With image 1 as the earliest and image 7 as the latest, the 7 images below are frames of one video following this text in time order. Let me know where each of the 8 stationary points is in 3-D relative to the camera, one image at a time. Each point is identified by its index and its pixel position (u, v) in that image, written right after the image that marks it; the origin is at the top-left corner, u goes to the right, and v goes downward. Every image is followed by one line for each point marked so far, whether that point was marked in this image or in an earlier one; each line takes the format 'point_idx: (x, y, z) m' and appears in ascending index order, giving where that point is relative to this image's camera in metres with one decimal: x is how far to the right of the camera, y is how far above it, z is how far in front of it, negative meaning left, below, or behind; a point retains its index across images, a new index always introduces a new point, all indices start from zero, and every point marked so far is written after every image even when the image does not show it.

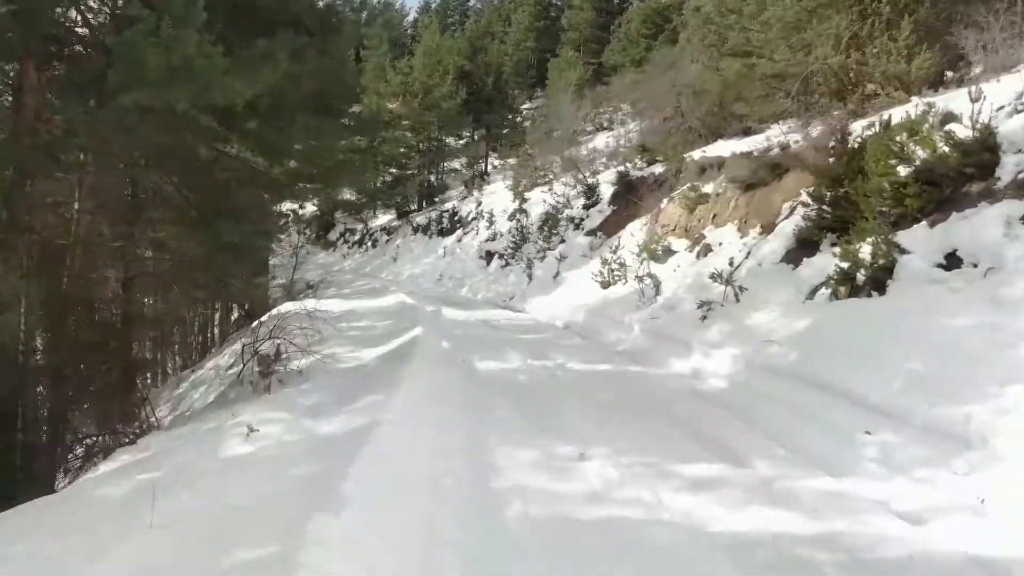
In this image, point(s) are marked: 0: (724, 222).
0: (+2.8, +0.9, +10.7) m
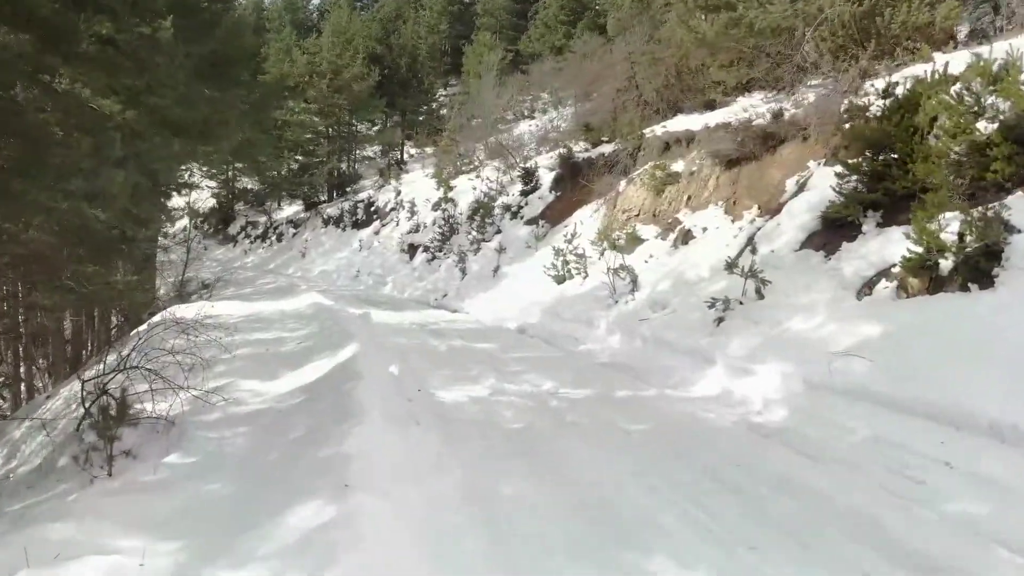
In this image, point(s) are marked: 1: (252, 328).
0: (+2.2, +1.0, +9.1) m
1: (-2.6, -0.4, +7.8) m
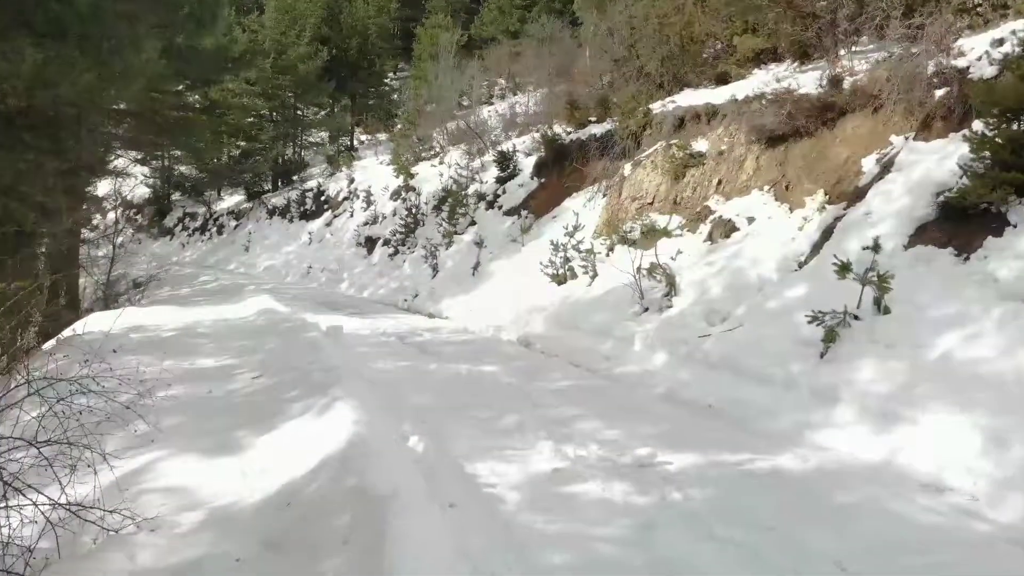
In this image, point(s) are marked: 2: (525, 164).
0: (+2.2, +0.9, +7.6) m
1: (-2.5, -0.4, +6.0) m
2: (+0.2, +2.1, +13.4) m
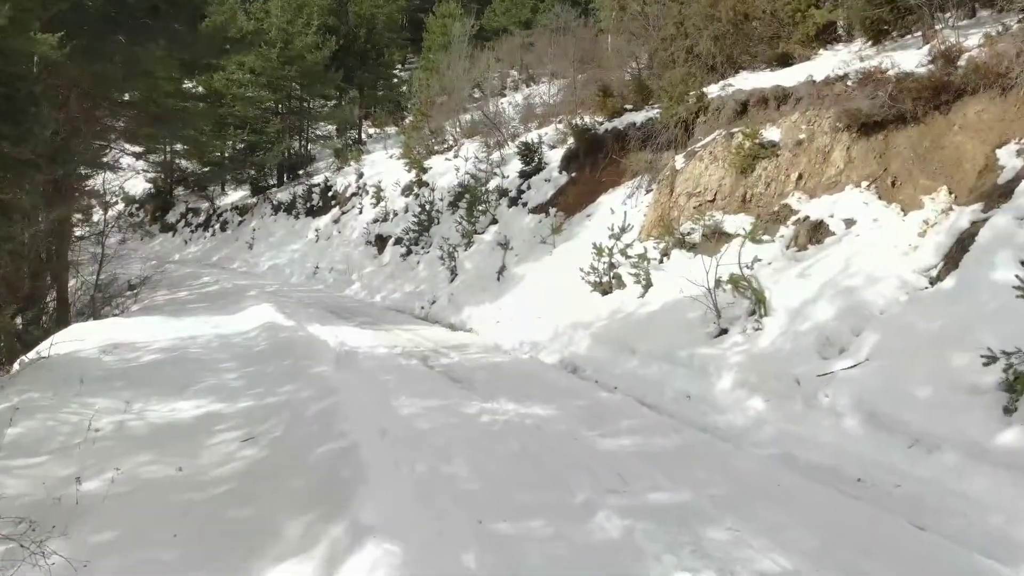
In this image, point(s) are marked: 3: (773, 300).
0: (+2.5, +0.8, +6.4) m
1: (-2.1, -0.6, +4.9) m
2: (+0.6, +2.0, +12.2) m
3: (+1.8, -0.1, +5.4) m
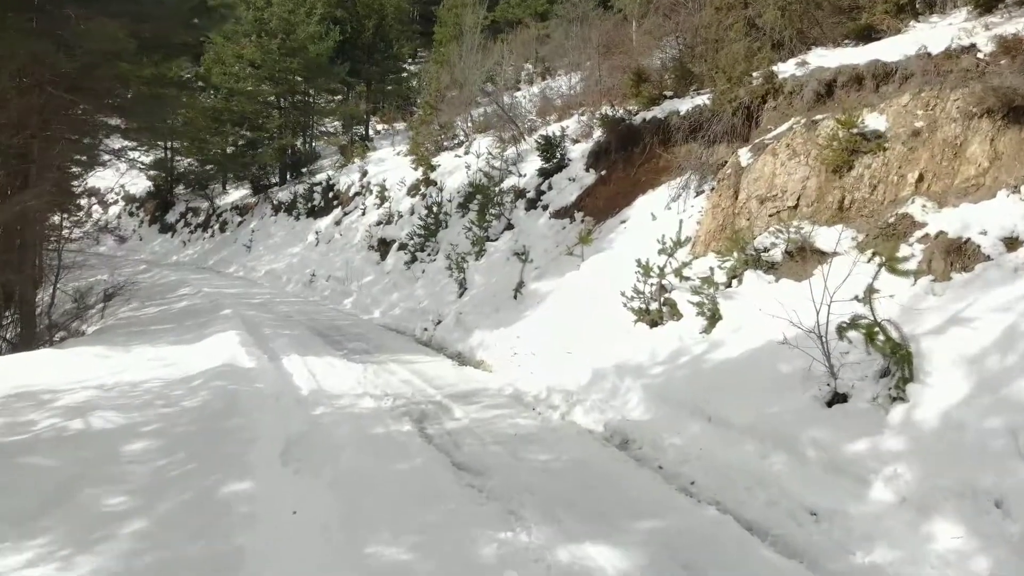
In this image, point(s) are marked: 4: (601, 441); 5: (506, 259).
0: (+2.7, +0.6, +4.7) m
1: (-2.0, -0.8, +3.3) m
2: (+0.9, +1.8, +10.6) m
3: (+1.9, -0.3, +3.8) m
4: (+0.5, -0.8, +4.4) m
5: (-0.1, +0.3, +9.5) m
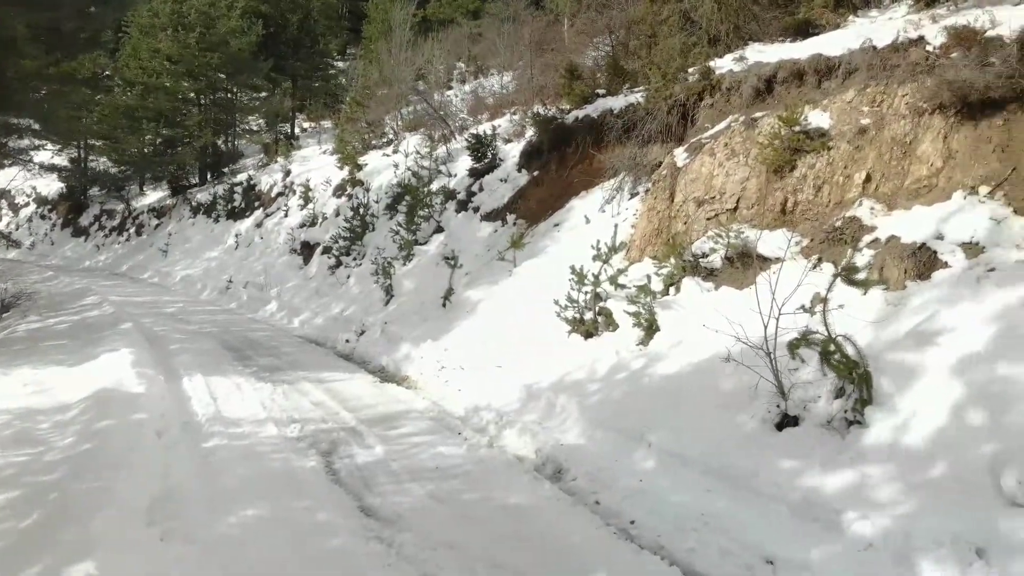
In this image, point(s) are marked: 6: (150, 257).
0: (+2.3, +0.5, +4.4) m
1: (-2.3, -0.9, +2.6) m
2: (0.0, +1.7, +10.1) m
3: (+1.6, -0.4, +3.4) m
4: (+0.1, -0.9, +3.9) m
5: (-0.9, +0.3, +9.0) m
6: (-8.7, +0.7, +19.2) m
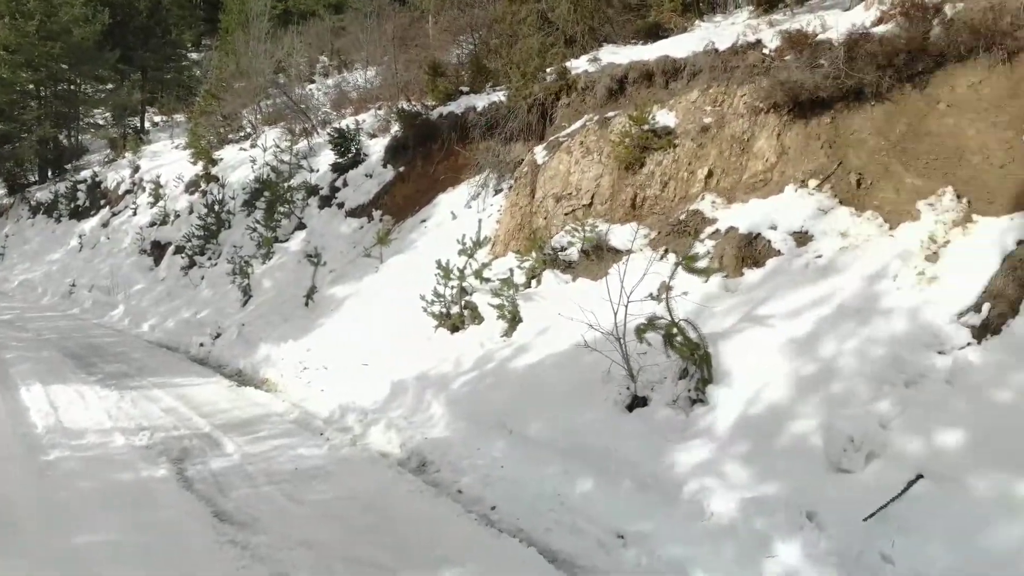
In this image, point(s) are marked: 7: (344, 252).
0: (+1.5, +0.6, +4.7) m
1: (-2.7, -0.9, +2.3) m
2: (-1.7, +1.7, +10.0) m
3: (+0.9, -0.3, +3.7) m
4: (-0.6, -0.9, +3.9) m
5: (-2.3, +0.3, +8.8) m
6: (-11.6, +0.5, +17.6) m
7: (-1.7, +0.4, +8.5) m
